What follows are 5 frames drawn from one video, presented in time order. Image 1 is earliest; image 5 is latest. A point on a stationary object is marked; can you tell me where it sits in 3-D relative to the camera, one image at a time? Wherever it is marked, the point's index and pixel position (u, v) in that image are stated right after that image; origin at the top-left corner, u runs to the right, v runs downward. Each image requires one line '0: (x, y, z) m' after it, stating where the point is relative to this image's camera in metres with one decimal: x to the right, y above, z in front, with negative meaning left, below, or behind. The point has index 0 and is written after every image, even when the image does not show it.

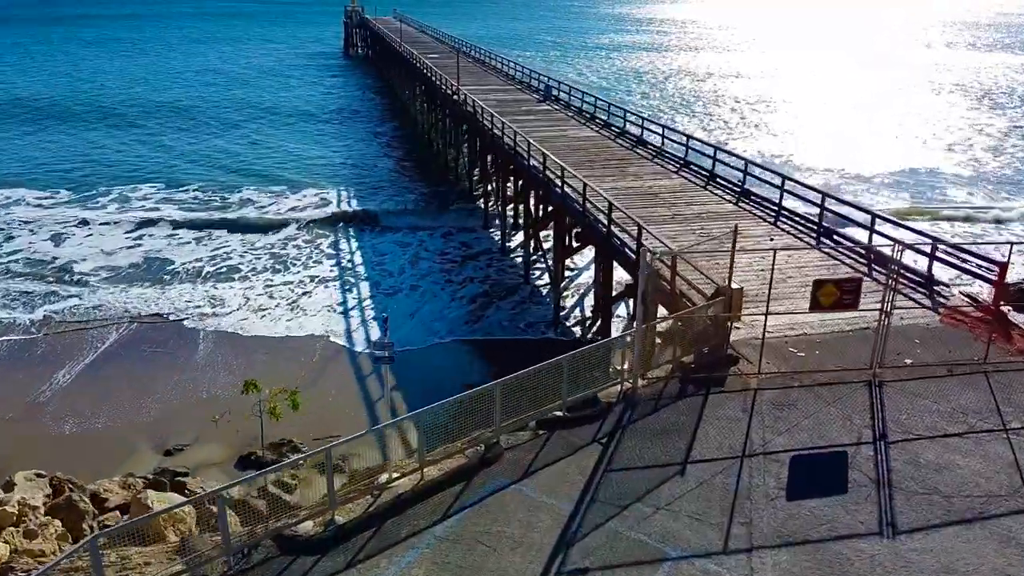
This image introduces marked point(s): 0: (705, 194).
0: (+3.5, +1.8, +16.1) m
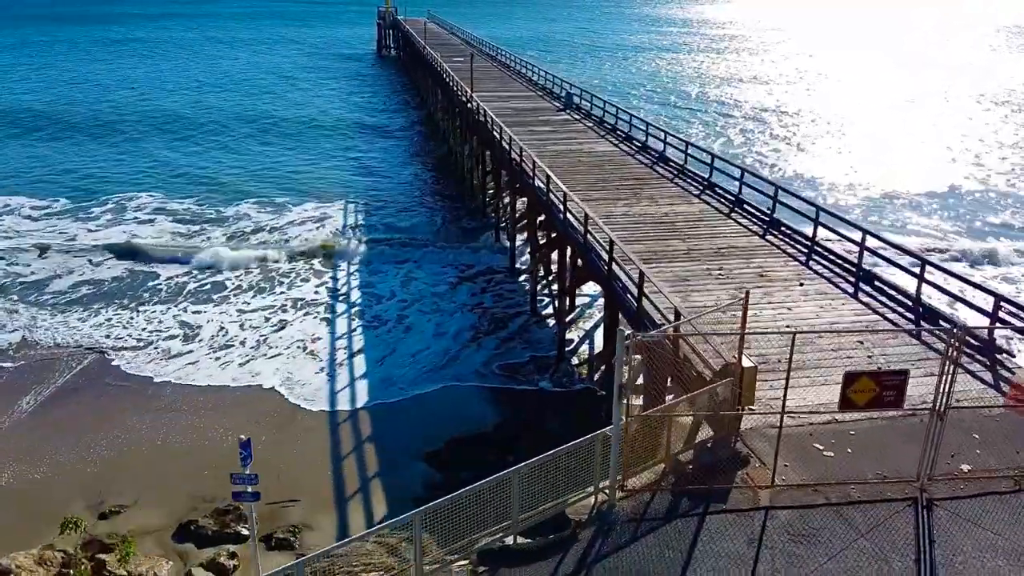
0: (+3.5, +1.1, +14.2) m
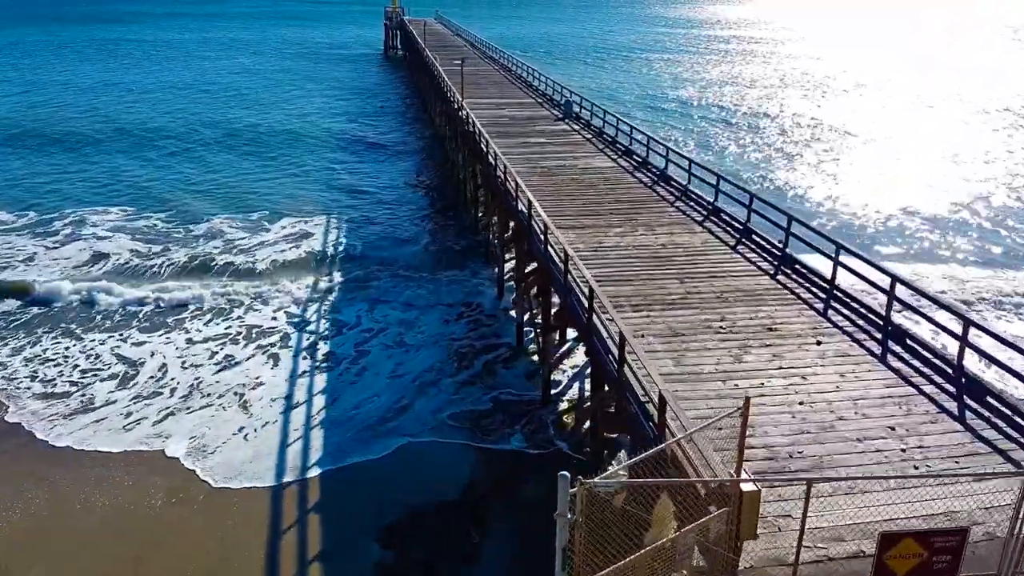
0: (+3.1, +0.4, +12.4) m
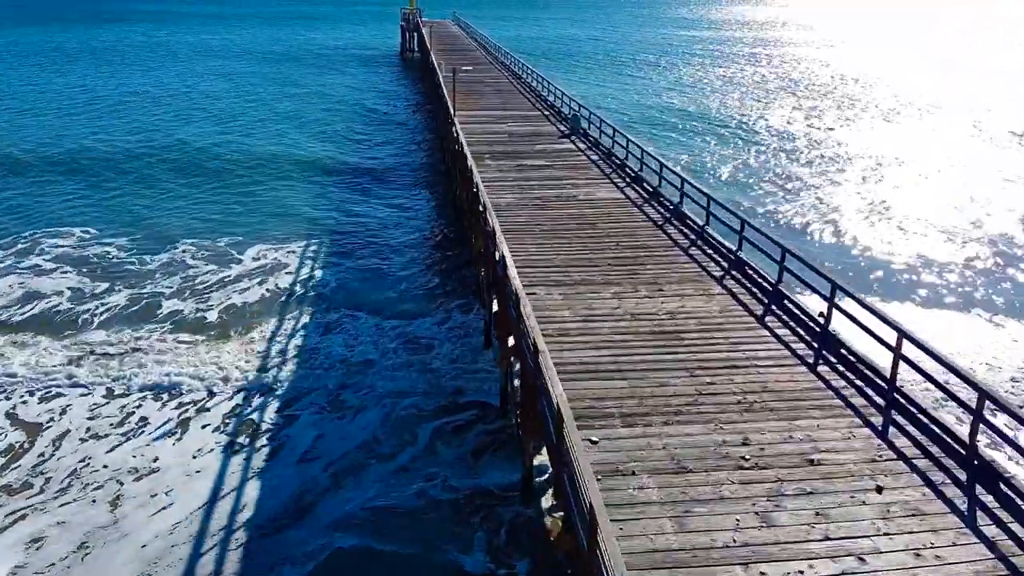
0: (+2.7, -0.6, +9.7) m
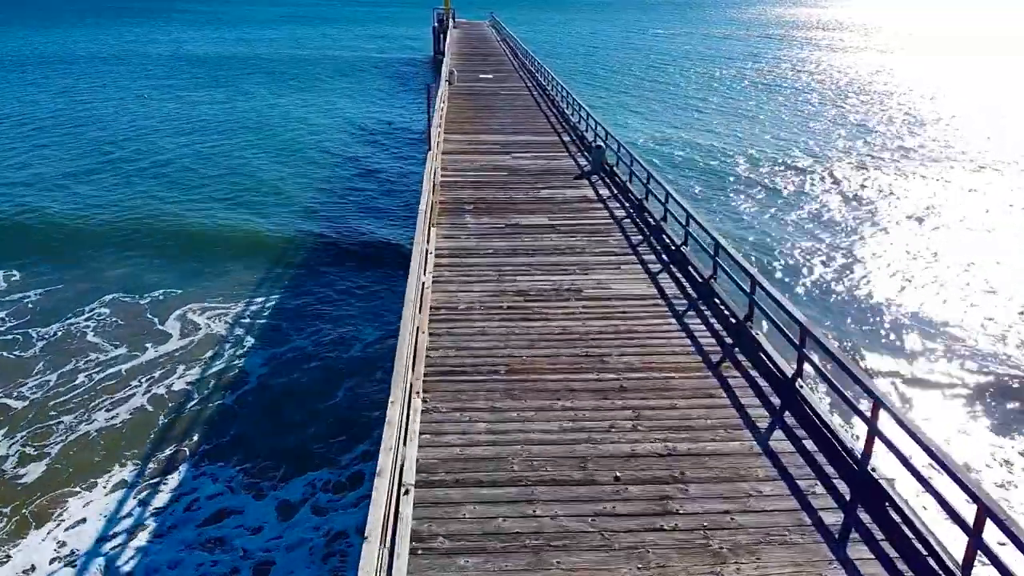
0: (+2.0, -2.4, +3.8) m
